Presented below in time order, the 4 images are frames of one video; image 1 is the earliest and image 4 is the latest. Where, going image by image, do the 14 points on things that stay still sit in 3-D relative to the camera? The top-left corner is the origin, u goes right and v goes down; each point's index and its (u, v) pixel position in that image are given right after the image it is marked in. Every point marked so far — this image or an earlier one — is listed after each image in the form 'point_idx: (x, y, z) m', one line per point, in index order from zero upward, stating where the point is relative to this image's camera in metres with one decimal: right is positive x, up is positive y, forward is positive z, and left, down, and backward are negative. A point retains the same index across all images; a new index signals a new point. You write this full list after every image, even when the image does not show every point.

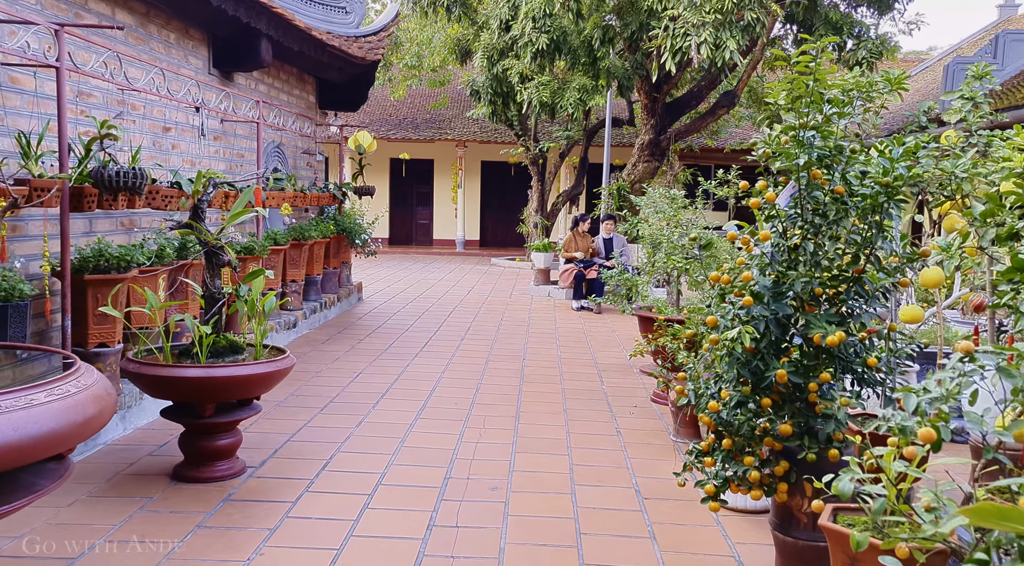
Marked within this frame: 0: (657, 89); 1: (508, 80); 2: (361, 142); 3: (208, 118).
0: (+1.9, +2.6, +12.9) m
1: (-0.1, +2.5, +11.9) m
2: (-1.7, +1.6, +11.0) m
3: (-2.2, +1.2, +7.1) m
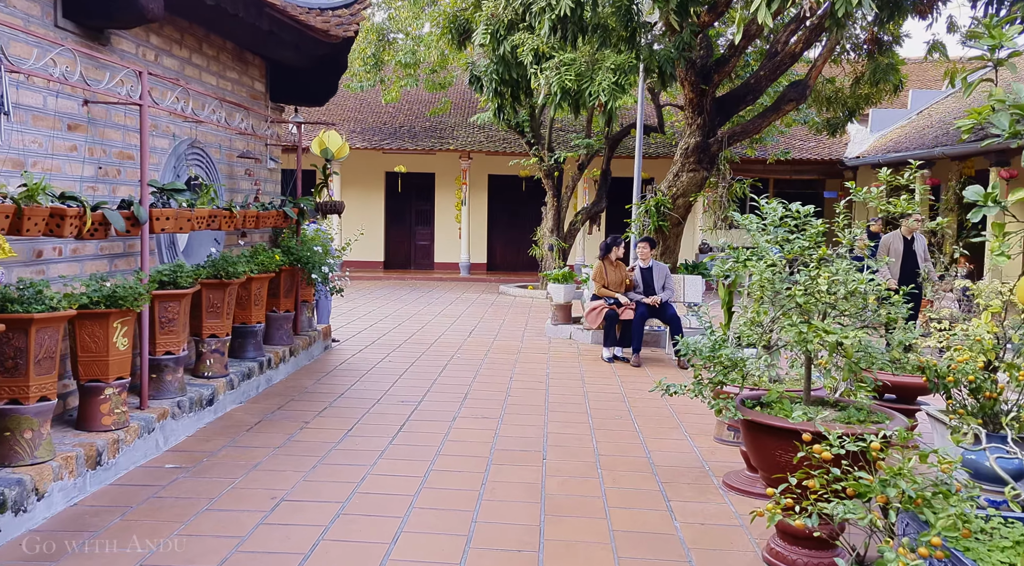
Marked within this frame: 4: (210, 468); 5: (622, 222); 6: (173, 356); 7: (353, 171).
0: (+2.0, +2.1, +10.3) m
1: (0.0, +2.1, +9.4) m
2: (-1.6, +1.2, +8.5) m
3: (-2.2, +0.9, +4.5) m
4: (-1.5, -0.9, +4.7) m
5: (+1.9, +1.1, +17.3) m
6: (-1.9, -0.4, +5.3) m
7: (-3.0, +2.1, +18.1) m
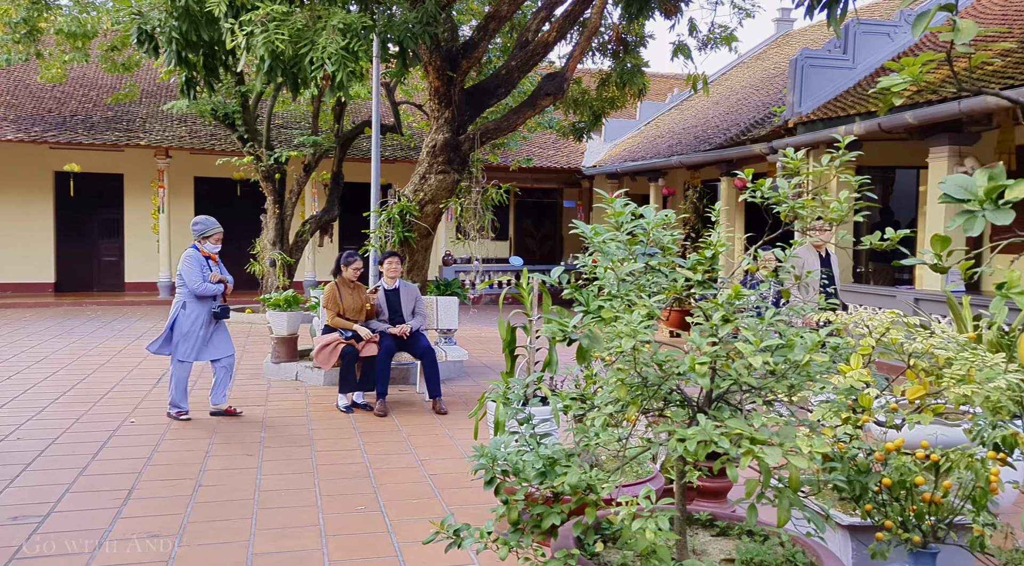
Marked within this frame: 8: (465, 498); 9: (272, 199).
0: (-0.5, +1.9, +8.5) m
1: (-2.2, +1.9, +7.1) m
2: (-3.5, +1.0, +5.7) m
3: (-3.0, +0.7, +1.8) m
4: (-2.3, -1.1, +2.2) m
5: (-2.5, +0.8, +15.2) m
6: (-2.9, -0.6, +2.6) m
7: (-7.4, +1.7, +14.6) m
8: (-0.2, -1.1, +4.9) m
9: (-3.0, +1.0, +12.0) m
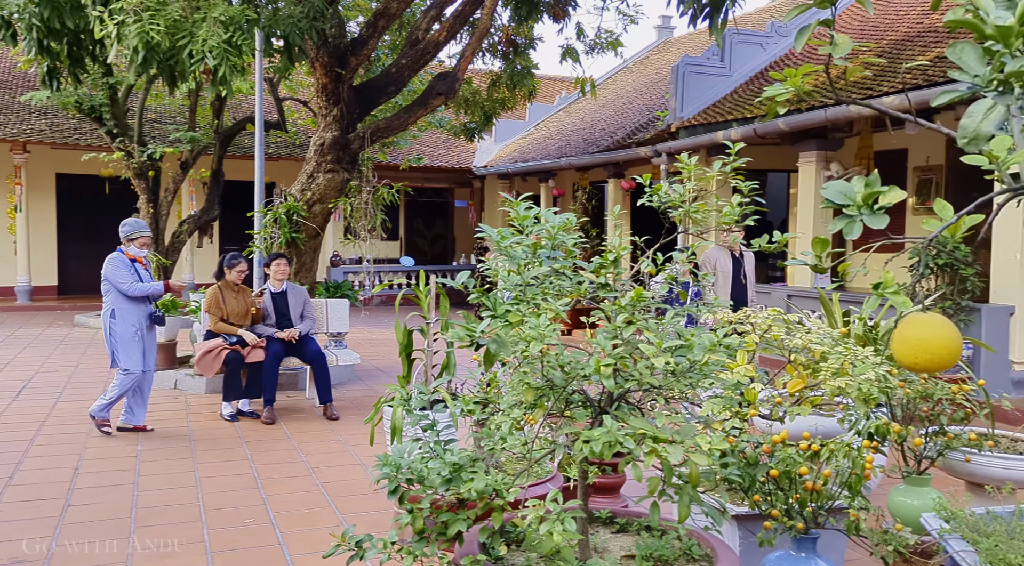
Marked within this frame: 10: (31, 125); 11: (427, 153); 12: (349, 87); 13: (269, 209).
0: (-1.5, +1.9, +8.3) m
1: (-2.9, +1.9, +6.6) m
2: (-4.1, +0.9, +5.2) m
3: (-3.1, +0.7, +1.3) m
4: (-2.5, -1.1, +1.8) m
5: (-4.1, +0.7, +14.7) m
6: (-3.1, -0.6, +2.2) m
7: (-9.0, +1.6, +13.6) m
8: (-0.7, -1.1, +4.7) m
9: (-4.3, +1.0, +11.4) m
10: (-6.5, +2.2, +13.4) m
11: (-1.5, +2.3, +16.8) m
12: (-1.4, +1.7, +8.3) m
13: (-2.0, +0.6, +8.1) m
